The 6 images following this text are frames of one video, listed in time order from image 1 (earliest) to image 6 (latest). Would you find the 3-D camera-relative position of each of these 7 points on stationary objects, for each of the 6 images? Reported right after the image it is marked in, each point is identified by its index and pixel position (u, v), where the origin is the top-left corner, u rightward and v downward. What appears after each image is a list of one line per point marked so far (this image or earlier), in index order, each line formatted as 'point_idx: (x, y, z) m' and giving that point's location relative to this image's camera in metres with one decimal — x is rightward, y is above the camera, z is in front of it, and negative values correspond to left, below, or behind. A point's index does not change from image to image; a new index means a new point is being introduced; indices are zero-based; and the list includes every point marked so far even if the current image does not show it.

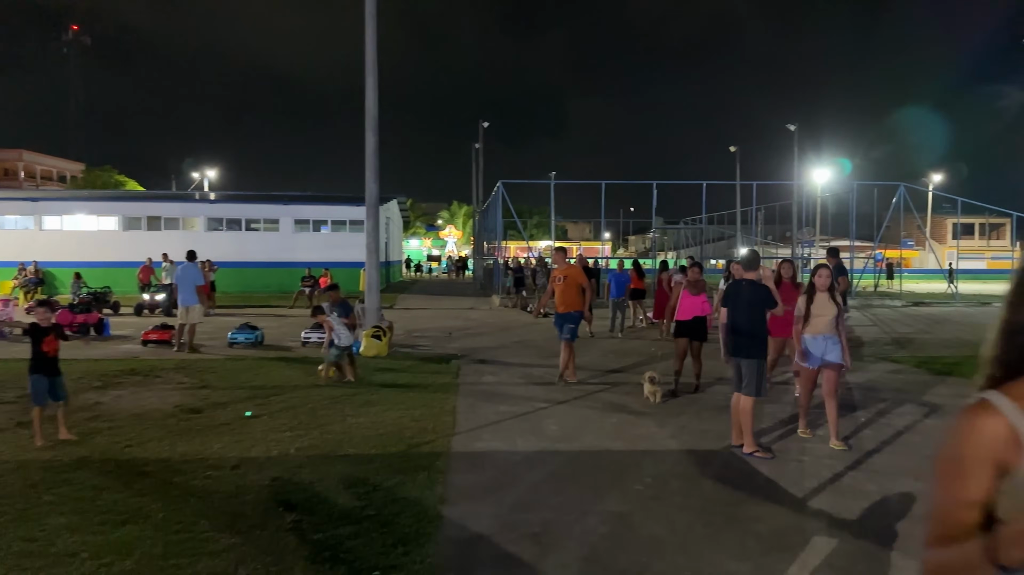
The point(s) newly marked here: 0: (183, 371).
0: (-4.7, -1.2, +11.5) m
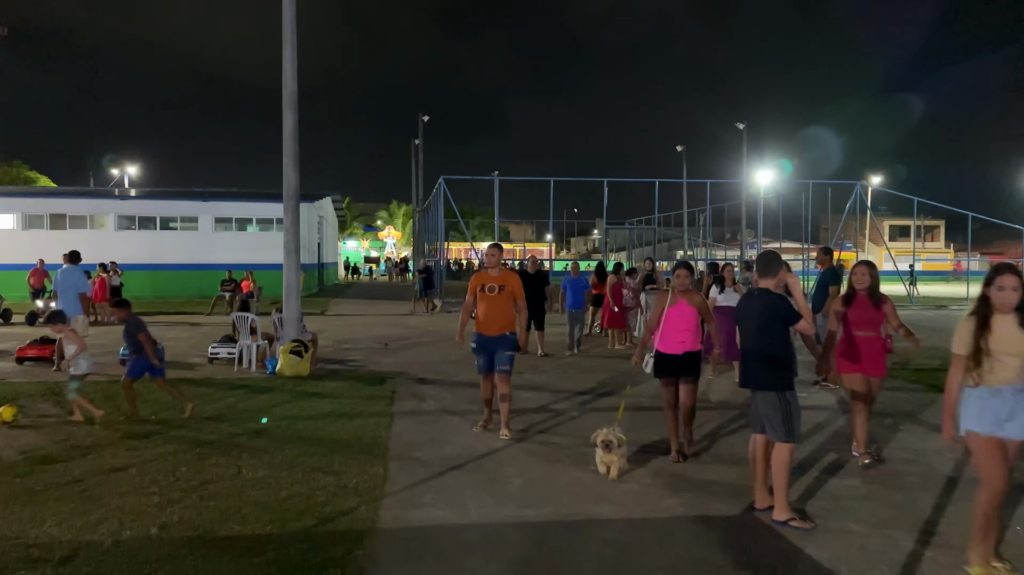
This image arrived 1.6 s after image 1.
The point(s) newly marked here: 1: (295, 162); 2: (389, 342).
0: (-5.3, -1.3, +9.4) m
1: (-3.0, +1.7, +11.1) m
2: (-2.3, -1.0, +15.4) m
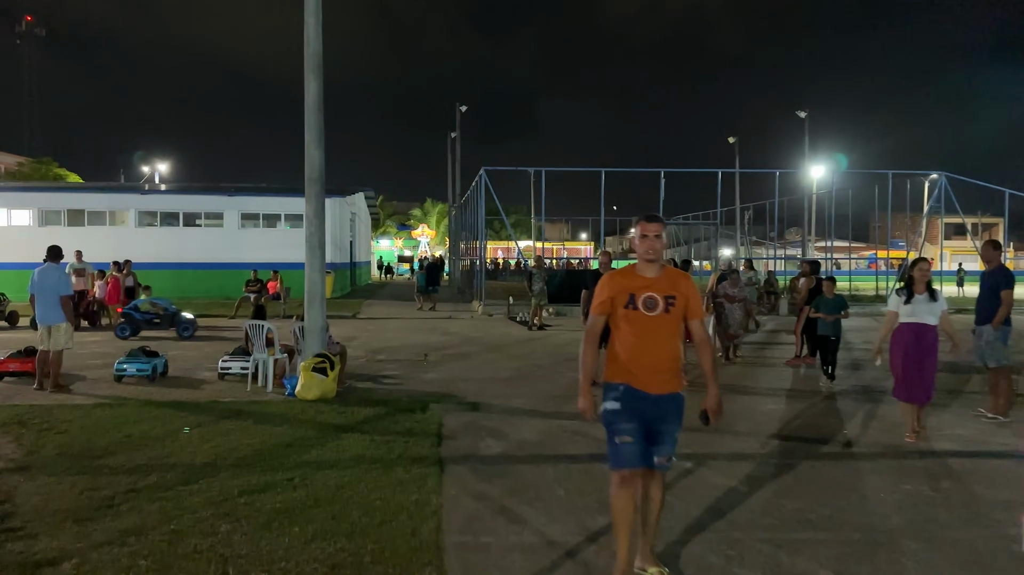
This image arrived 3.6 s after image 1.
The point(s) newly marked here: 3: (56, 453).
0: (-4.6, -1.3, +7.5) m
1: (-2.2, +1.7, +9.1) m
2: (-1.4, -1.1, +13.4) m
3: (-3.7, -1.3, +6.5) m
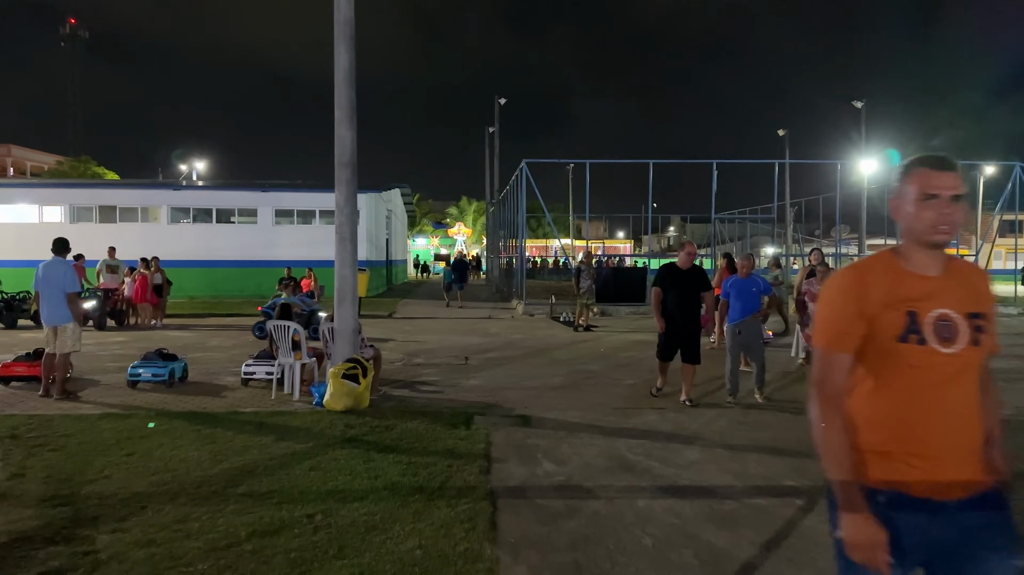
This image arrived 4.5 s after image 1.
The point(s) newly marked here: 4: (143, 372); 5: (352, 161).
0: (-4.1, -1.2, +6.6) m
1: (-1.6, +1.7, +8.2) m
2: (-0.6, -1.0, +12.3) m
3: (-3.2, -1.3, +5.6) m
4: (-4.2, -1.0, +9.1) m
5: (-1.6, +1.3, +8.2) m
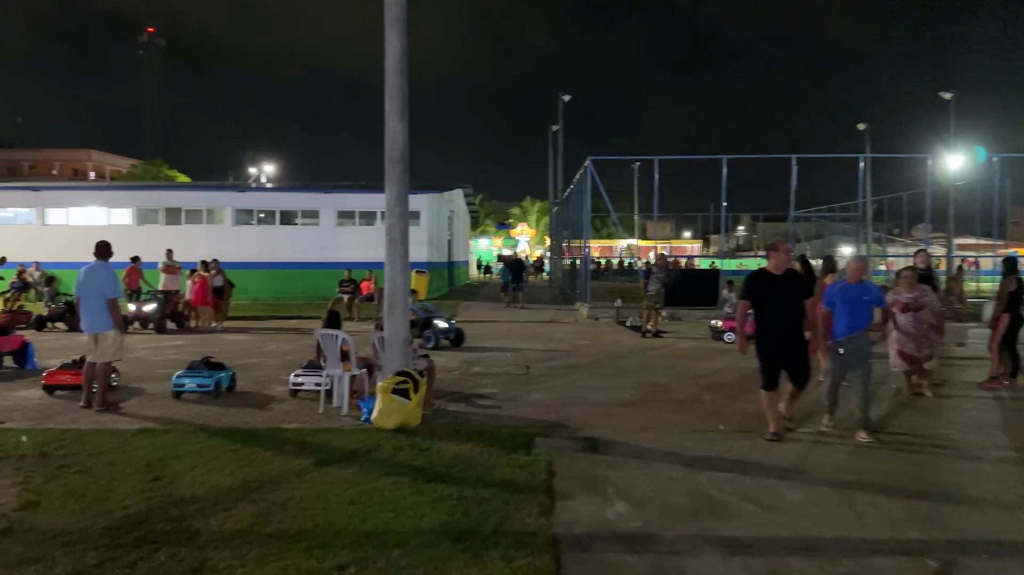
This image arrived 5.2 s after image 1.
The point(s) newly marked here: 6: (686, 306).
0: (-3.6, -1.3, +6.1) m
1: (-1.0, +1.7, +7.5) m
2: (+0.3, -1.1, +11.6) m
3: (-2.8, -1.4, +5.1) m
4: (-3.5, -1.0, +8.6) m
5: (-1.0, +1.2, +7.5) m
6: (+4.2, -0.4, +19.2) m
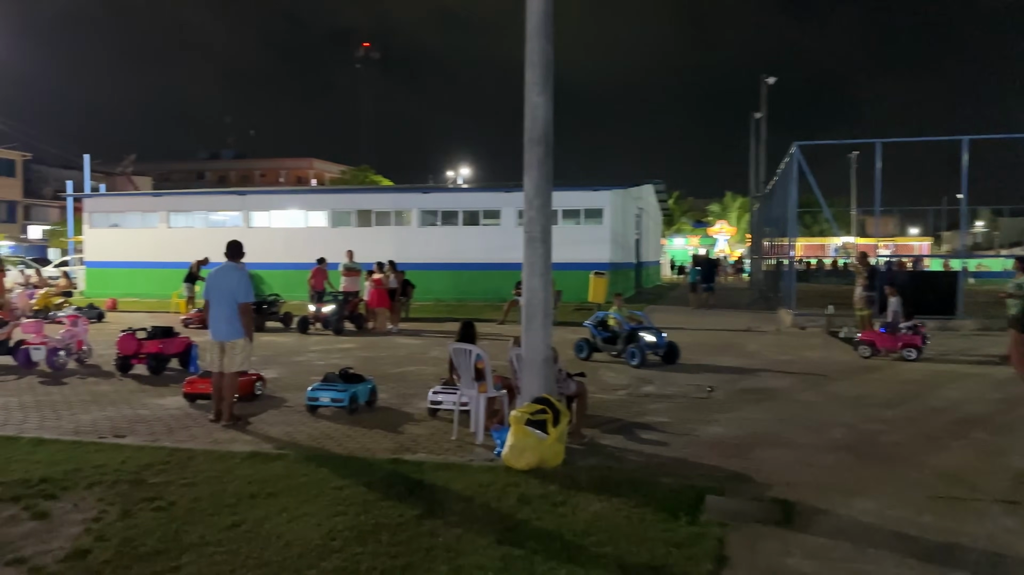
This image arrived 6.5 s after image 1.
0: (-2.6, -1.4, +5.5) m
1: (+0.3, +1.6, +6.2) m
2: (+2.5, -1.2, +9.8) m
3: (-2.1, -1.4, +4.3) m
4: (-1.9, -1.1, +7.9) m
5: (+0.3, +1.2, +6.2) m
6: (+8.1, -0.5, +16.3) m
